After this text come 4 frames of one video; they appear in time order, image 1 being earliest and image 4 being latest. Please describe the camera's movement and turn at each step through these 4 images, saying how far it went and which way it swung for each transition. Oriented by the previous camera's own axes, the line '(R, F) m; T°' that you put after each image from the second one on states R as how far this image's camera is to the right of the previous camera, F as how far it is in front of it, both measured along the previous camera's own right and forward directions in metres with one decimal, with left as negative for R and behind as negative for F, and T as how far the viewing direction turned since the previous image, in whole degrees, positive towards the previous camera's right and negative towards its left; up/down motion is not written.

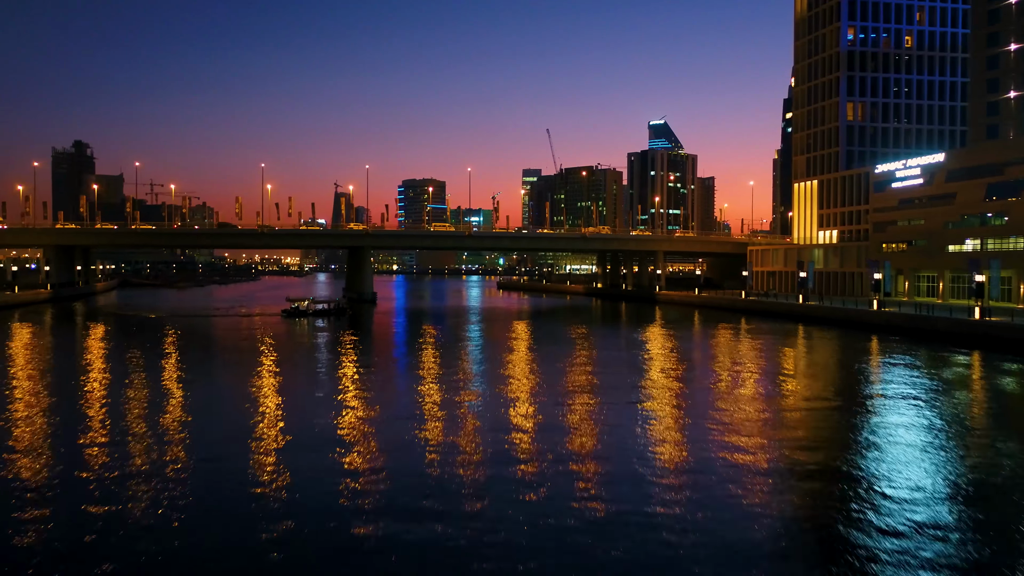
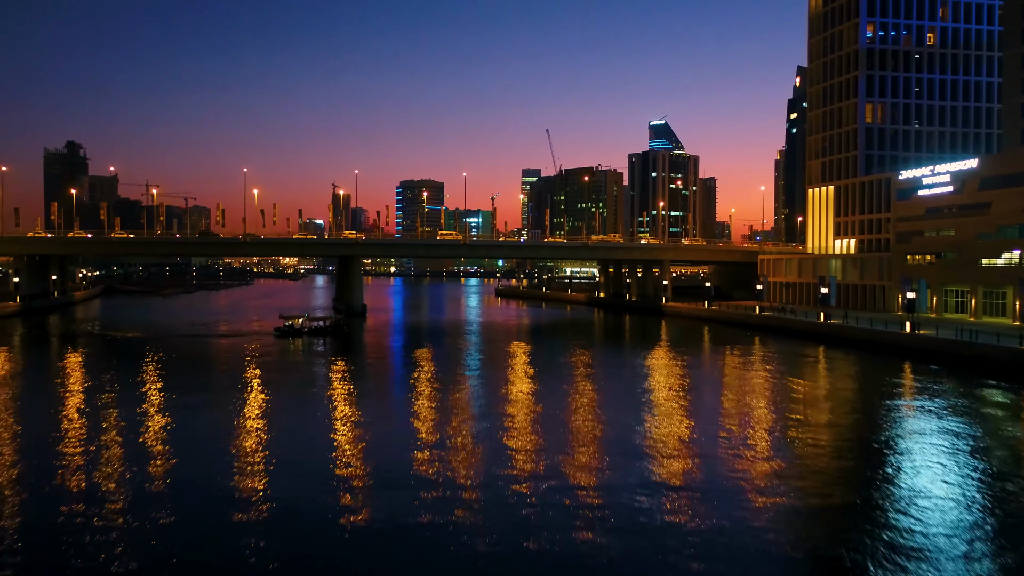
(+0.1, +4.2) m; 0°
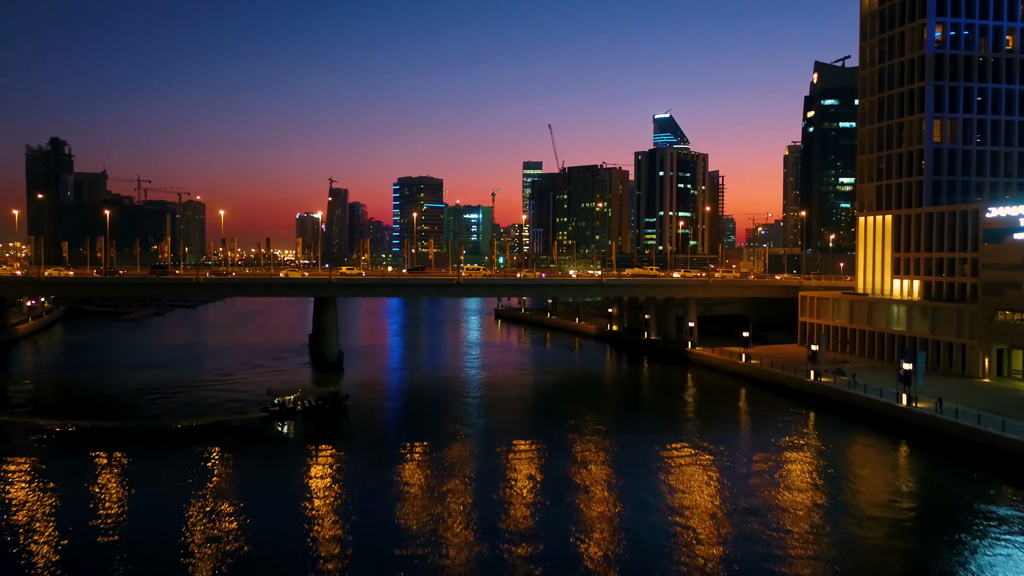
(-0.1, +10.6) m; 0°
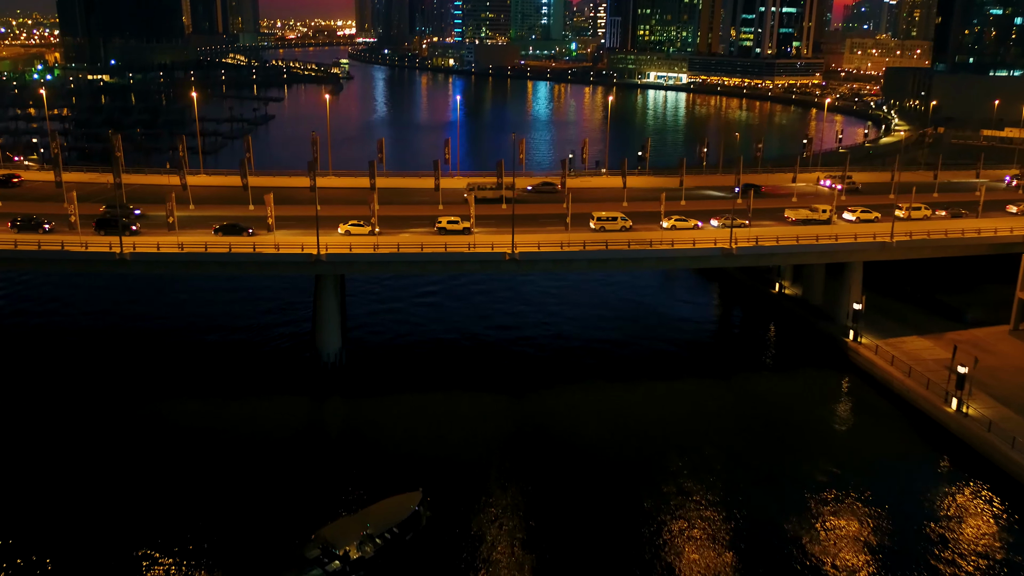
(-0.8, +22.0) m; -4°
